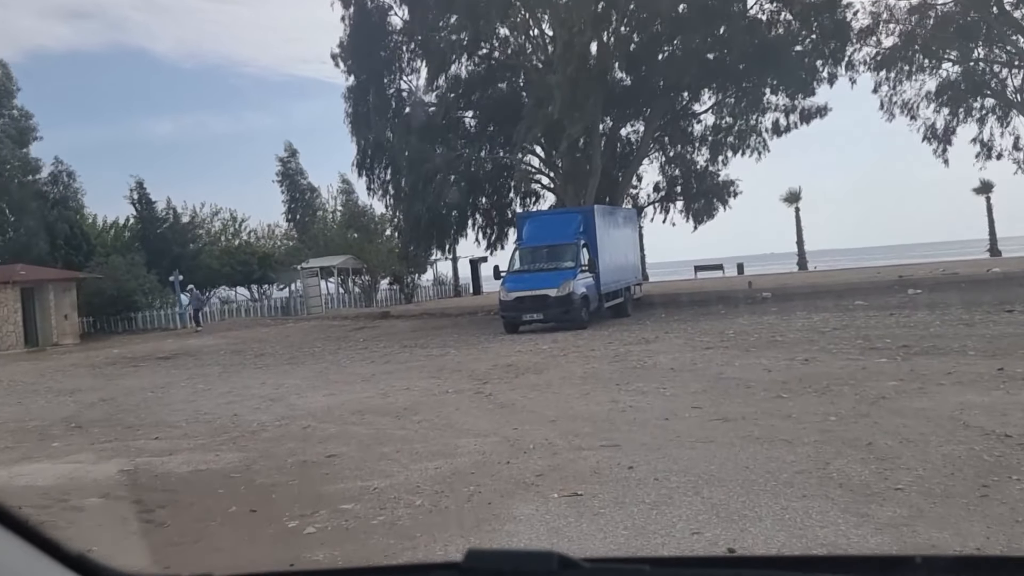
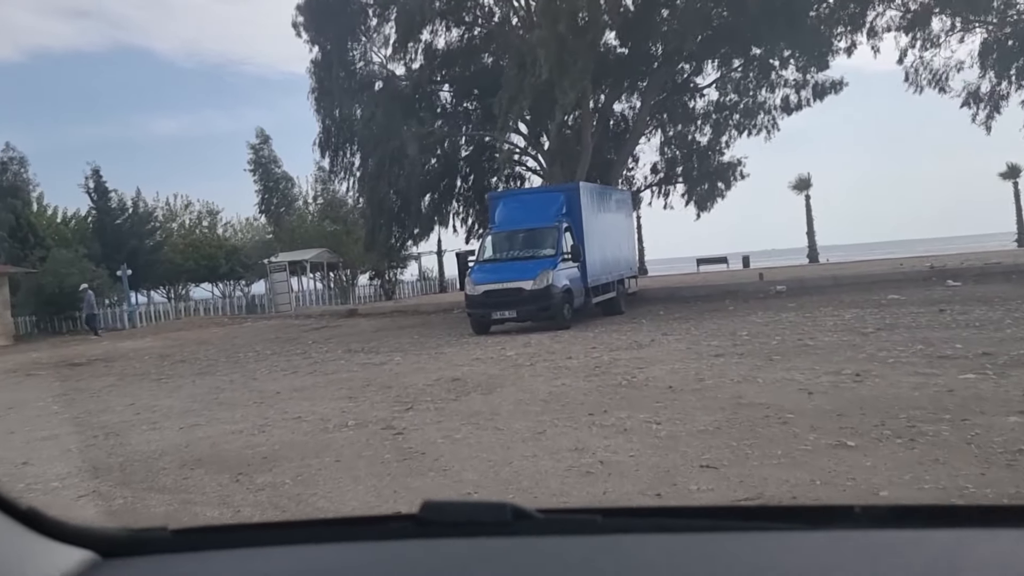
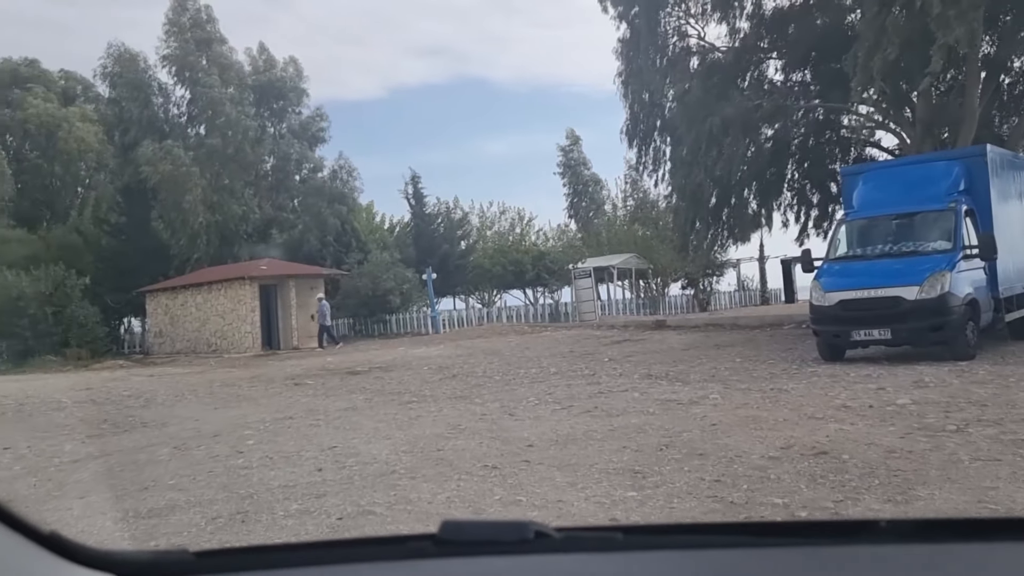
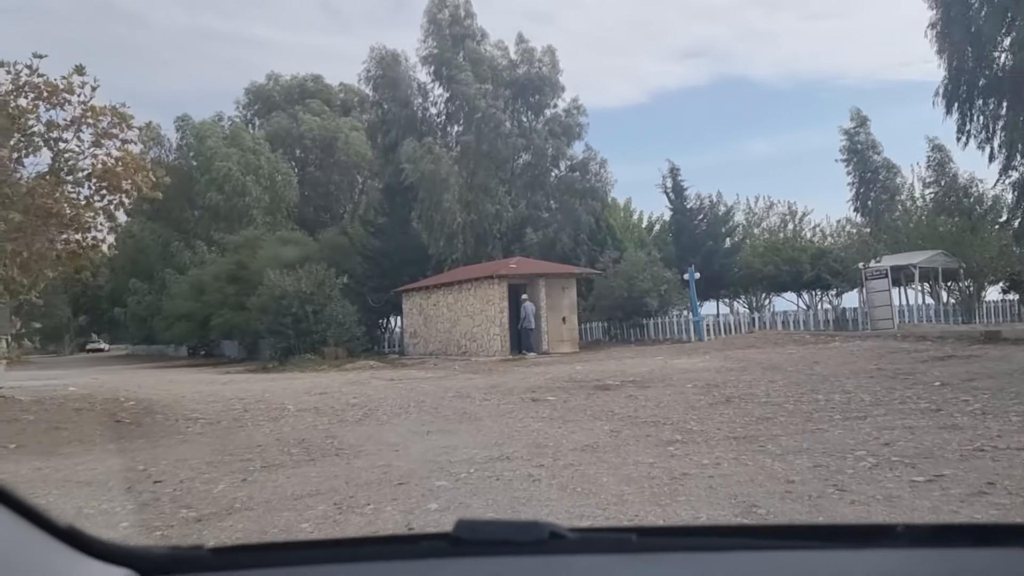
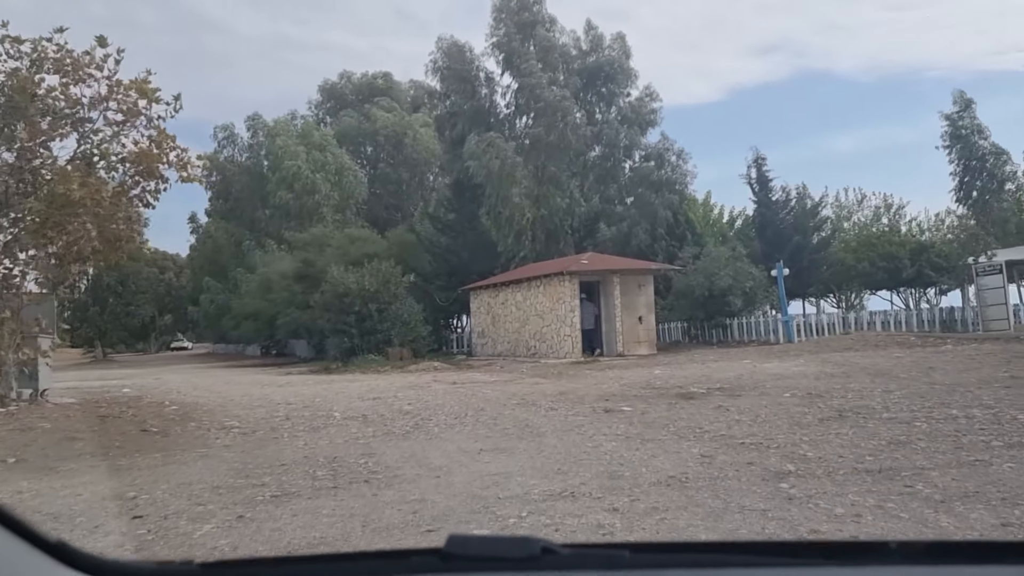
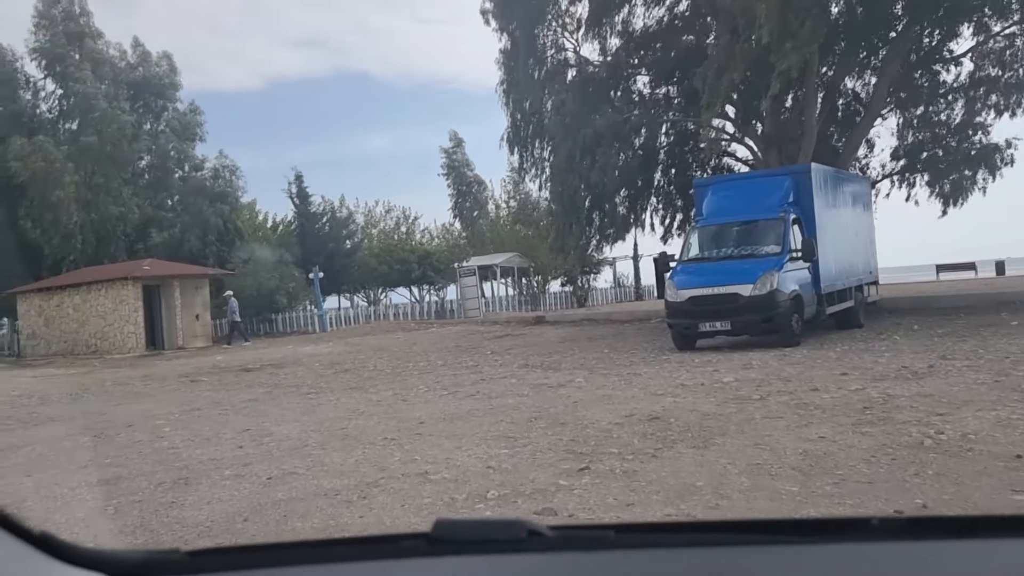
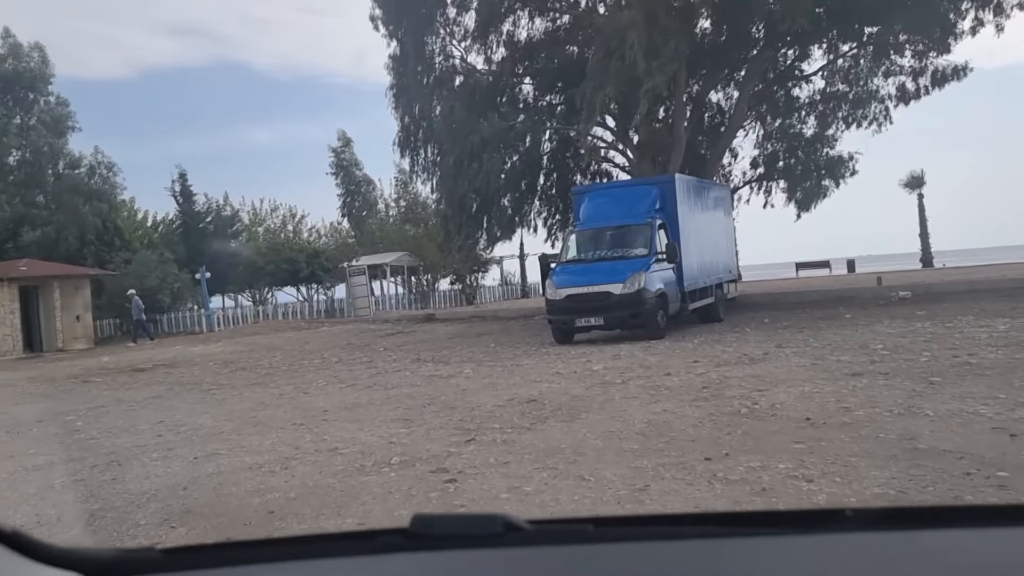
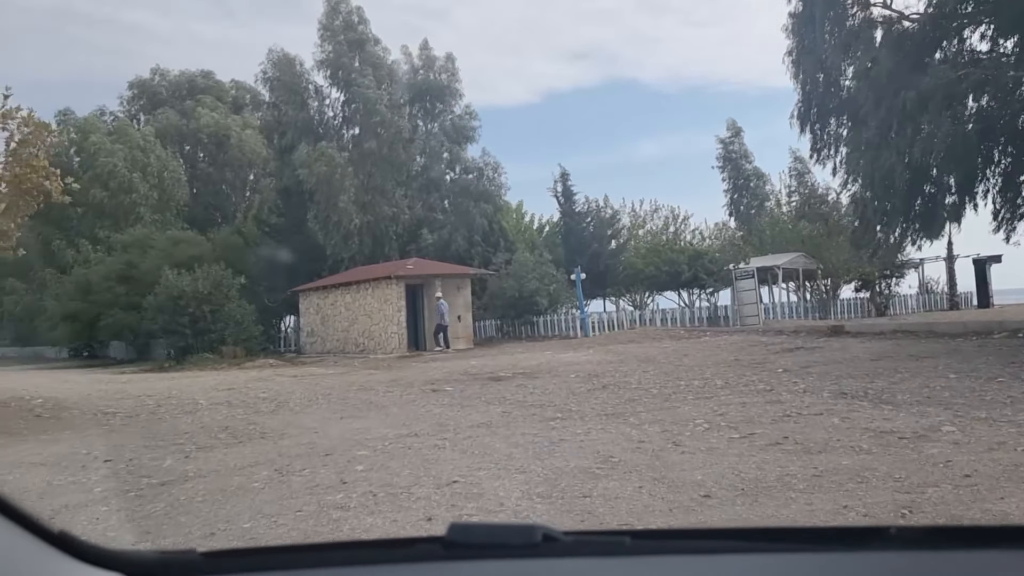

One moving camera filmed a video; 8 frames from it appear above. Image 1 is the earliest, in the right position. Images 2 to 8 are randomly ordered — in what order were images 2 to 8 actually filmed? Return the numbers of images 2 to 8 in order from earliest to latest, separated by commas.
2, 7, 6, 3, 8, 4, 5
